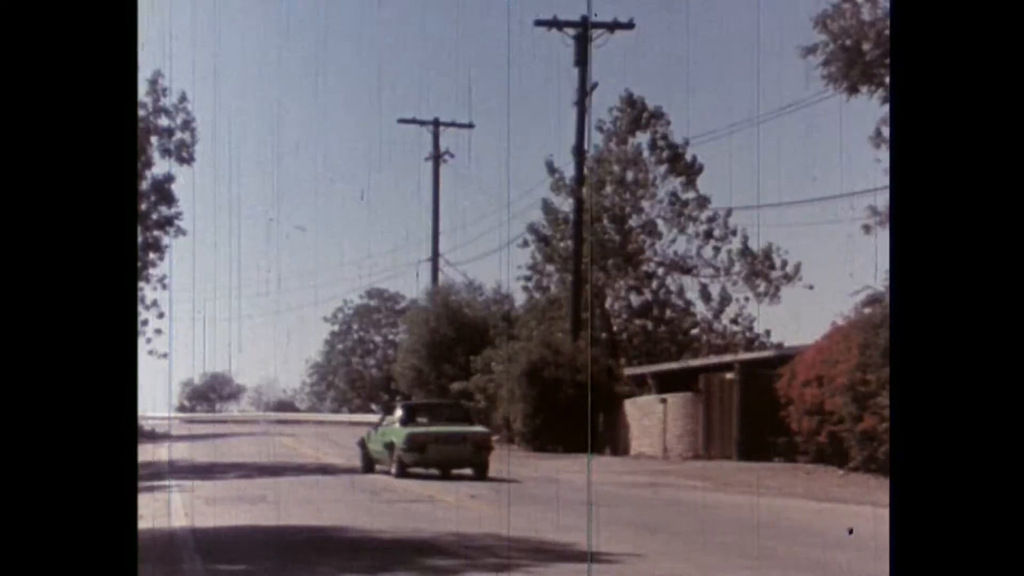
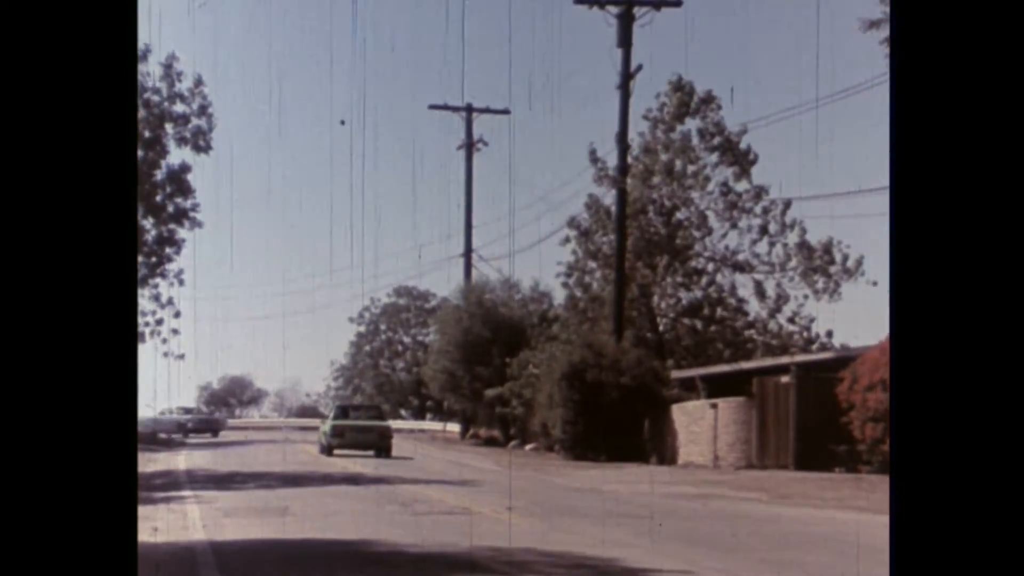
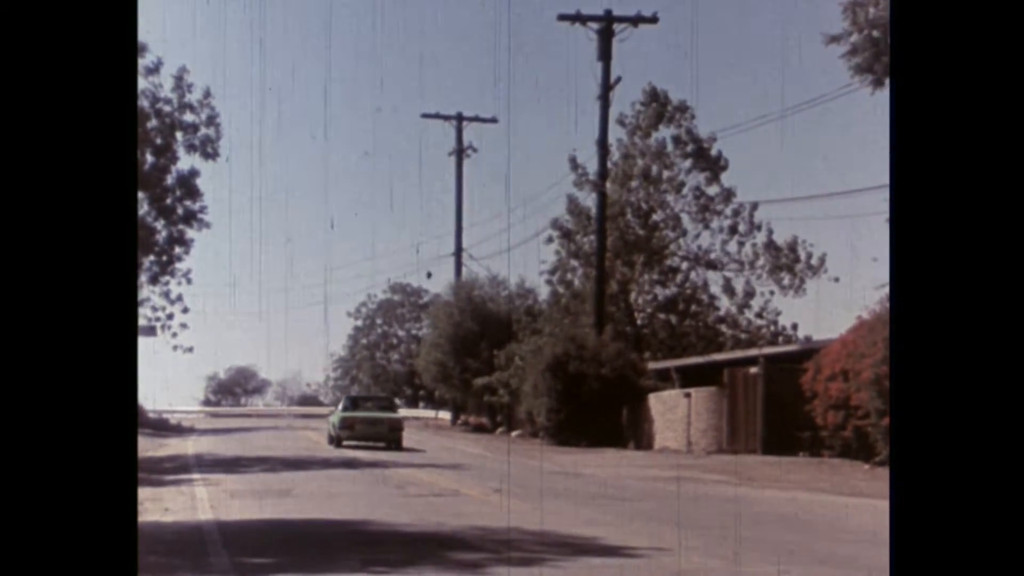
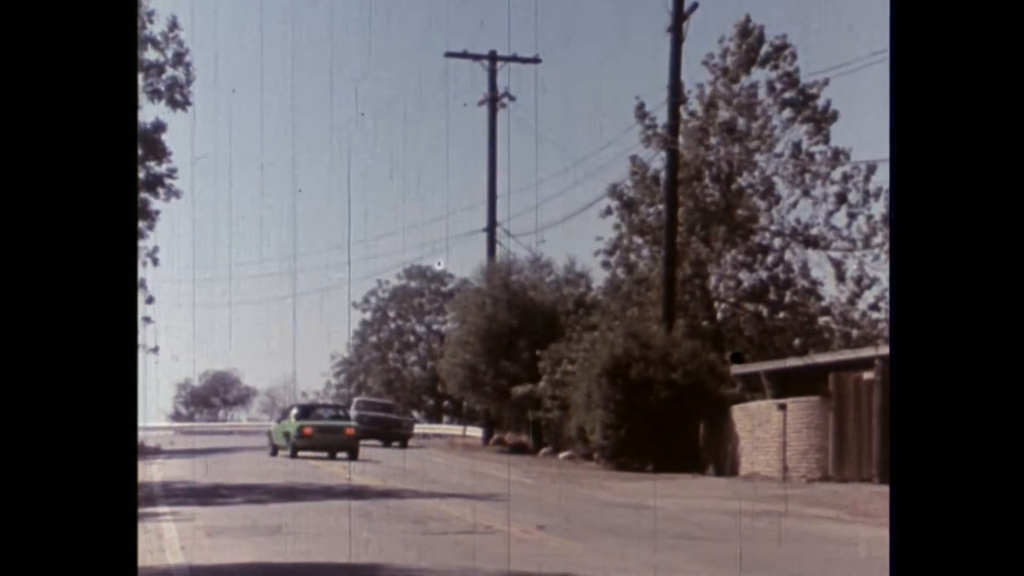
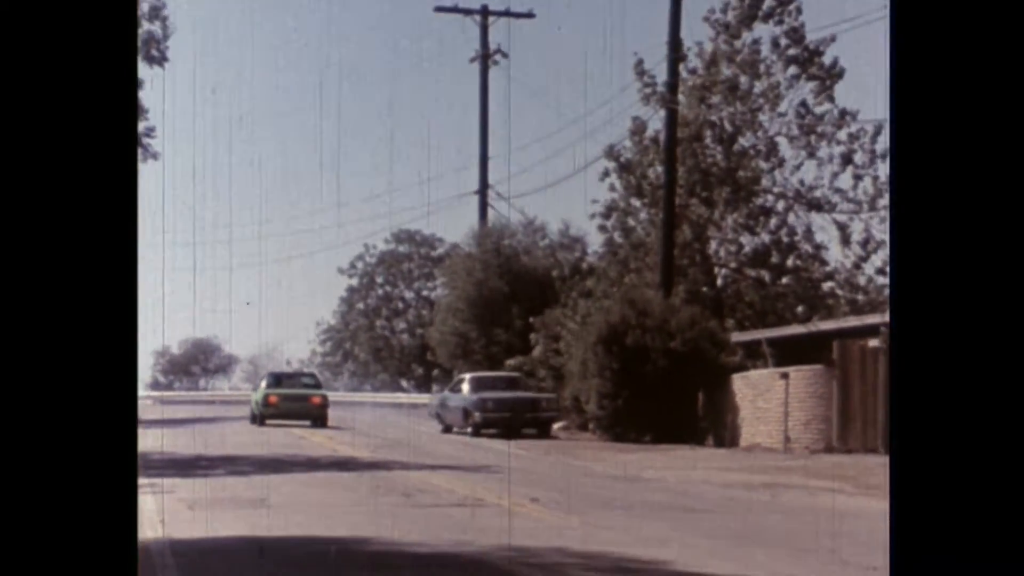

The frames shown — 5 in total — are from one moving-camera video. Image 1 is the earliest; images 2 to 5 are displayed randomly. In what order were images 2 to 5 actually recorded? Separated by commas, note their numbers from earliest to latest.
3, 2, 4, 5
